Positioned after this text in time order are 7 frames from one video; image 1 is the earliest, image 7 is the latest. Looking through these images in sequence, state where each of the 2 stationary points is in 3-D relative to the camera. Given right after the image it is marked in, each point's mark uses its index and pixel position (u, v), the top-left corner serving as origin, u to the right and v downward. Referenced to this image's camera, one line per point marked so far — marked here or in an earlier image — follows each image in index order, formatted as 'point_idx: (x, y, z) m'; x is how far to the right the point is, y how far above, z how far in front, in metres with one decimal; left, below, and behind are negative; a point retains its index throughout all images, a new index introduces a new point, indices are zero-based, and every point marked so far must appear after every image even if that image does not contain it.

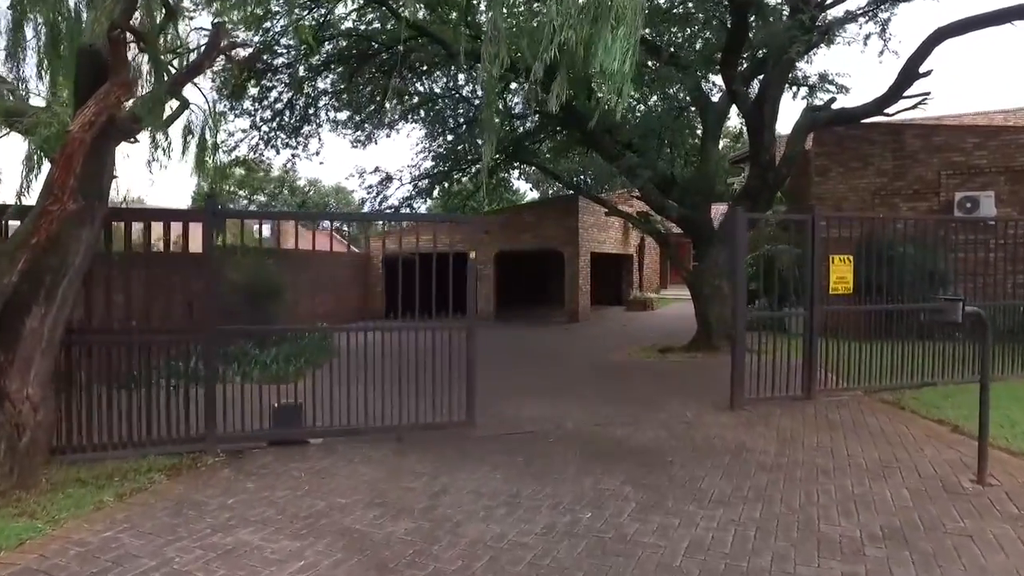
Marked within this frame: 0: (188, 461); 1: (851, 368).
0: (-2.8, -1.5, +5.5) m
1: (+3.9, -0.9, +7.3) m
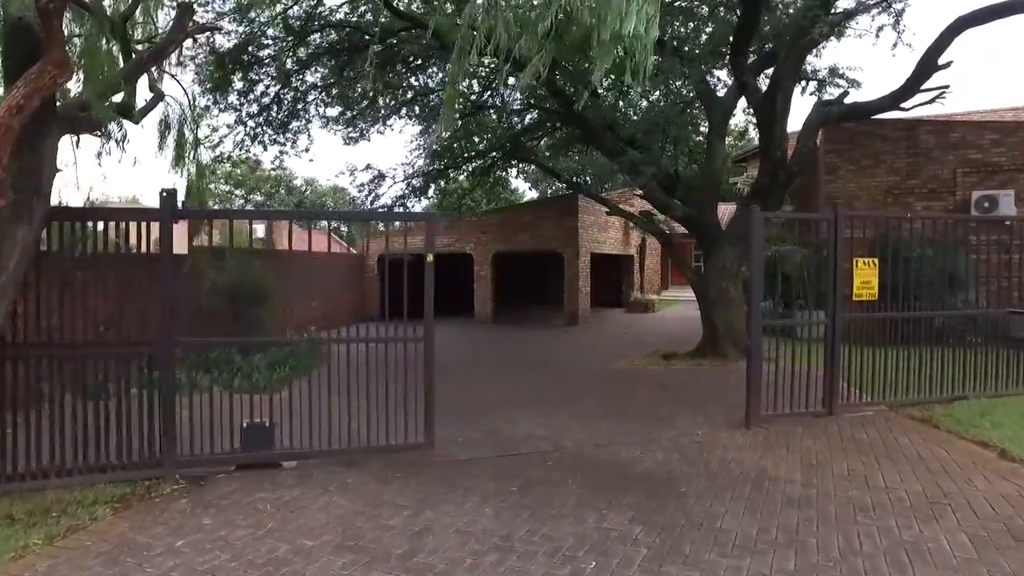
0: (-2.9, -1.6, +4.9) m
1: (+3.9, -1.0, +6.8) m
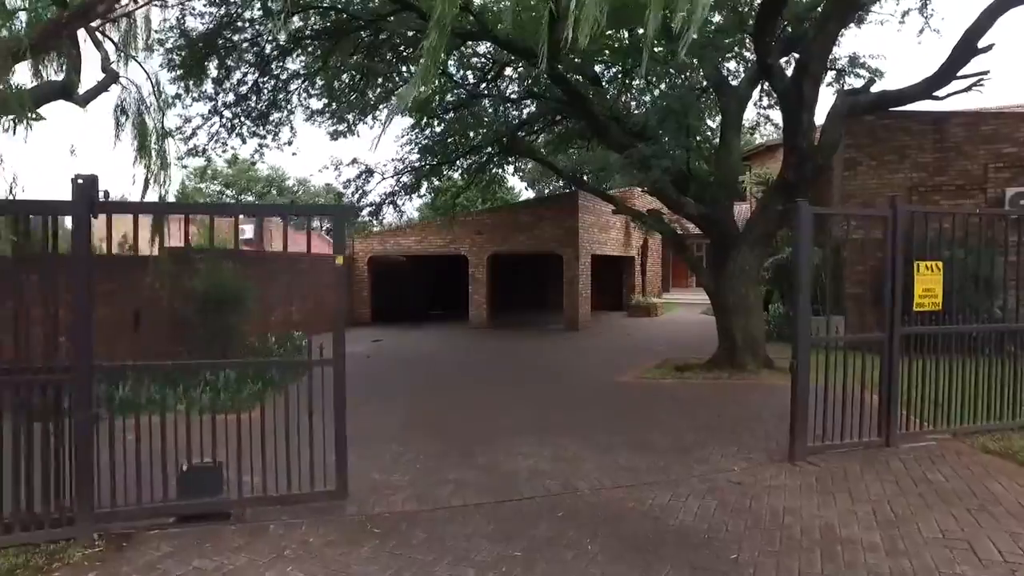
0: (-2.9, -1.6, +3.9) m
1: (+3.9, -1.1, +5.8) m
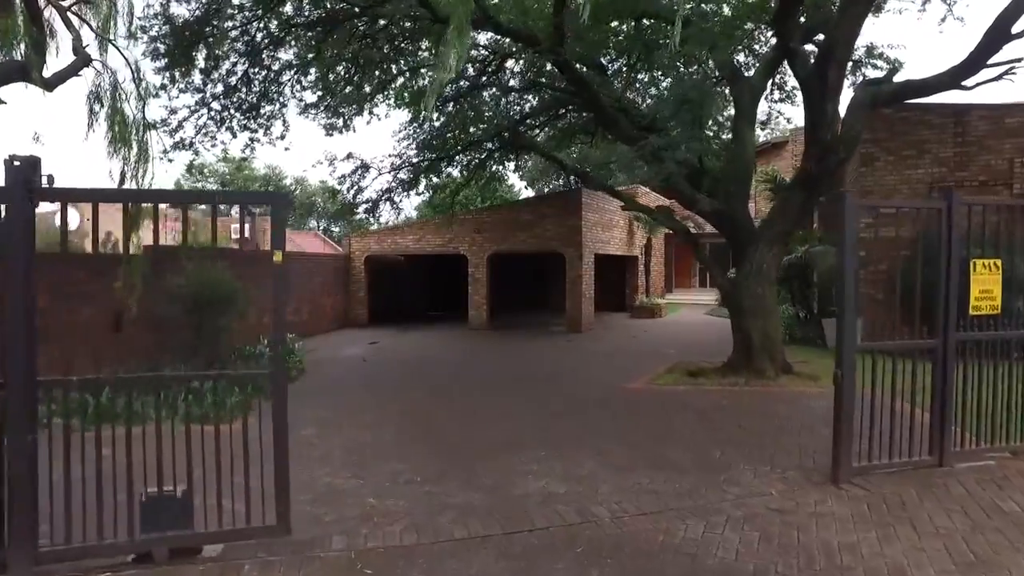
0: (-2.8, -1.6, +3.3) m
1: (+3.9, -1.1, +5.2) m
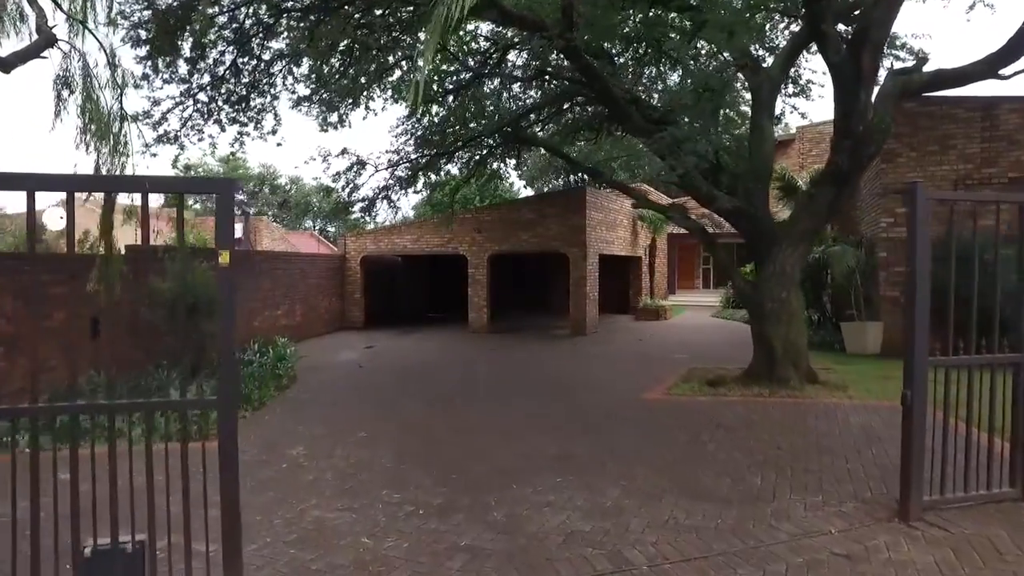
0: (-2.7, -1.7, +2.6) m
1: (+4.0, -1.1, +4.6) m
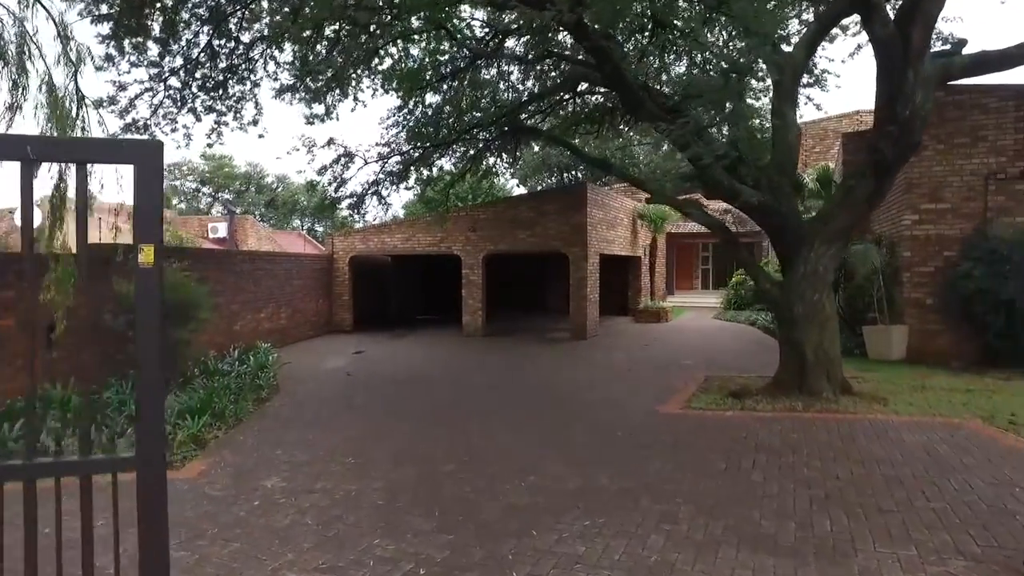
0: (-2.5, -1.7, +1.7) m
1: (+4.2, -1.1, +3.7) m
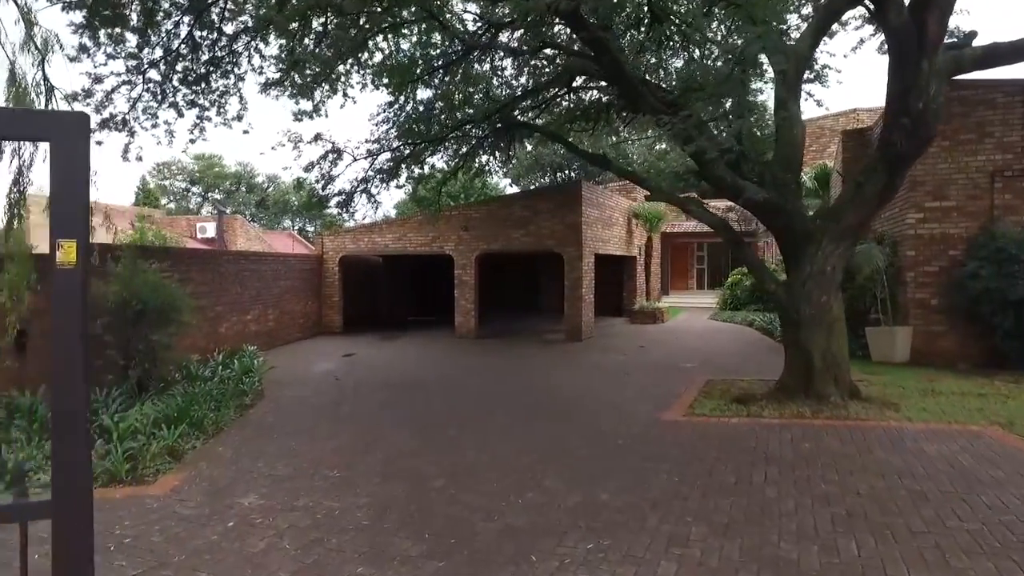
0: (-2.5, -1.7, +1.3) m
1: (+4.2, -1.1, +3.4) m
